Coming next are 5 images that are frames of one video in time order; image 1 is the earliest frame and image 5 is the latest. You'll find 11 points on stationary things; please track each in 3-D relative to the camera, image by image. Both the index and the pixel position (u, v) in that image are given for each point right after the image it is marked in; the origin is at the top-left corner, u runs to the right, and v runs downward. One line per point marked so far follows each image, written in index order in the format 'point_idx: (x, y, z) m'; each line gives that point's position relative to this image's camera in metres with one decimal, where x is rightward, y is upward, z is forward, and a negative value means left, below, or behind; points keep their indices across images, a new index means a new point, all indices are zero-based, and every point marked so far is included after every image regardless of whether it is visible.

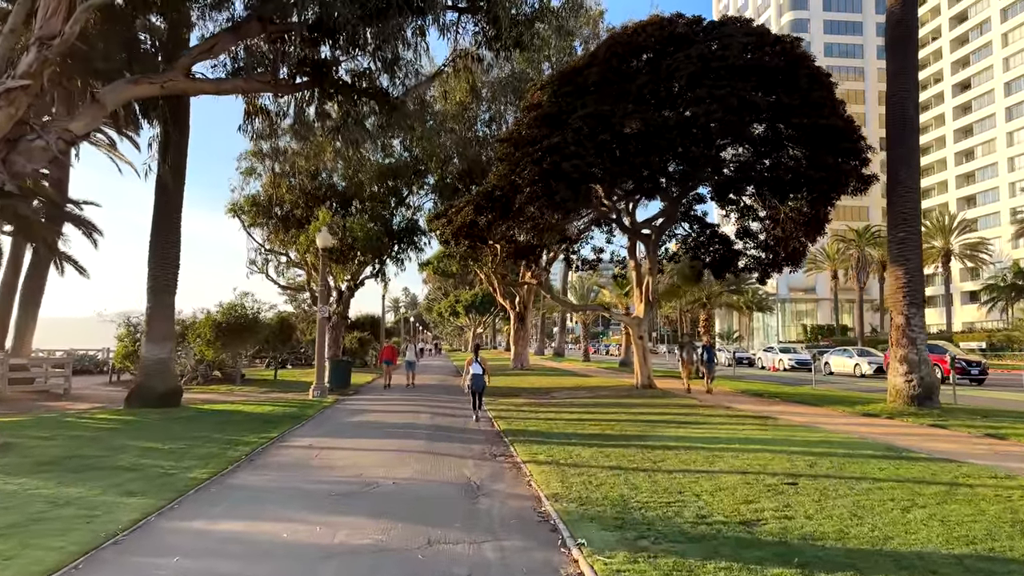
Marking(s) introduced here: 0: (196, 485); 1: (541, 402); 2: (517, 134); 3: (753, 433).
0: (-3.3, -2.1, +7.8) m
1: (+0.7, -2.6, +17.4) m
2: (+0.1, +3.7, +17.9) m
3: (+3.6, -2.2, +11.3) m
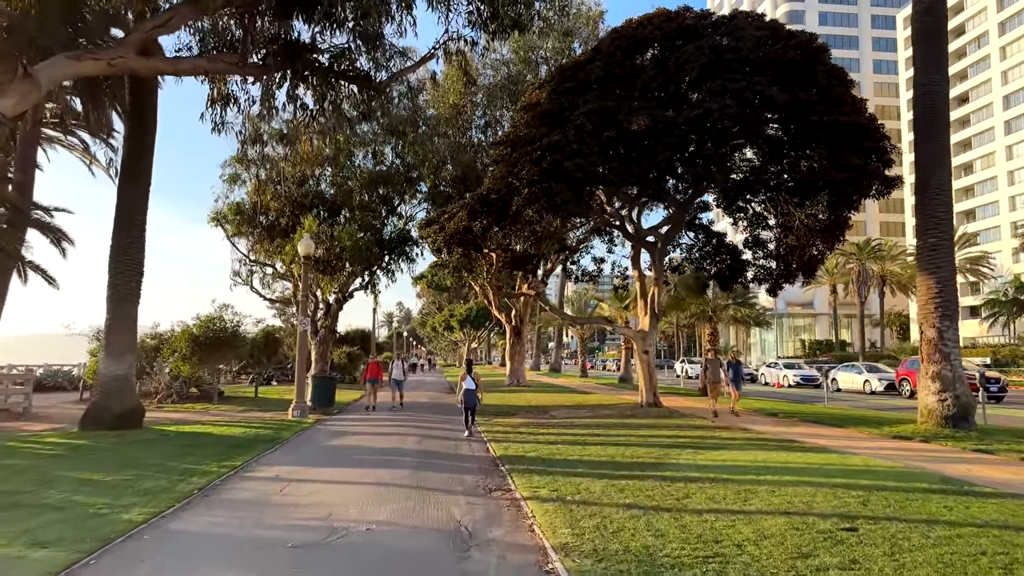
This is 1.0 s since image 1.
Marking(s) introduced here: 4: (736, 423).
0: (-3.3, -2.1, +6.4) m
1: (+0.6, -2.9, +16.0) m
2: (+0.1, +3.4, +16.7) m
3: (+3.6, -2.3, +10.0) m
4: (+4.5, -2.7, +14.9) m
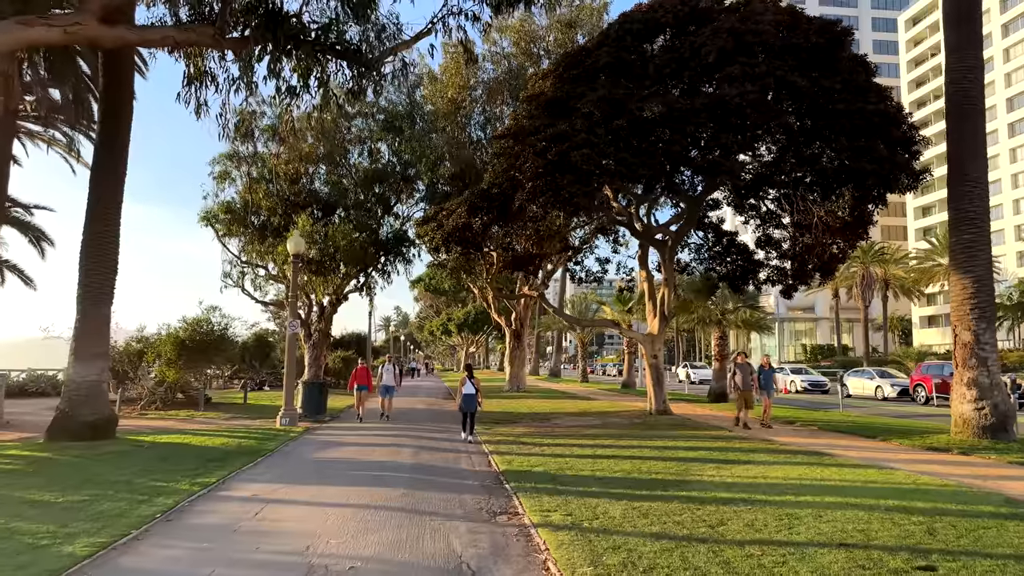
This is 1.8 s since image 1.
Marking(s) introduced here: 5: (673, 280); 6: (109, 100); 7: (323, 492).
0: (-3.2, -2.0, +5.4) m
1: (+0.6, -2.9, +15.0) m
2: (+0.1, +3.4, +15.7) m
3: (+3.7, -2.3, +9.0) m
4: (+4.5, -2.7, +13.9) m
5: (+3.9, +0.2, +18.0) m
6: (-6.9, +3.3, +12.9) m
7: (-2.1, -2.3, +8.3) m
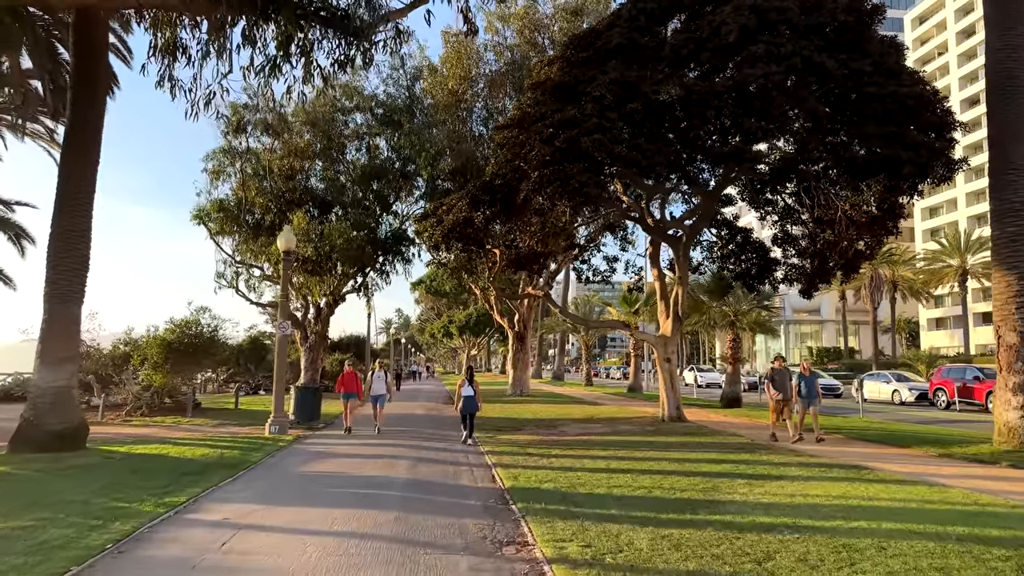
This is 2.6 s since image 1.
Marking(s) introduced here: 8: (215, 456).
0: (-3.2, -2.0, +4.4) m
1: (+0.7, -2.9, +14.0) m
2: (+0.2, +3.5, +14.7) m
3: (+3.7, -2.2, +8.0) m
4: (+4.6, -2.7, +12.9) m
5: (+4.0, +0.2, +17.0) m
6: (-6.8, +3.4, +11.9) m
7: (-2.0, -2.2, +7.3) m
8: (-4.7, -2.7, +11.9) m
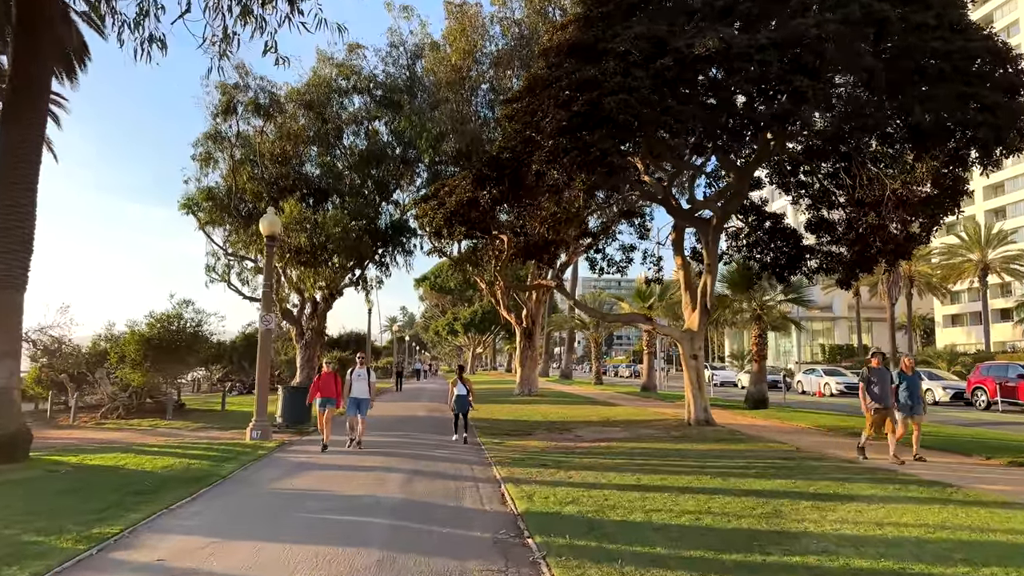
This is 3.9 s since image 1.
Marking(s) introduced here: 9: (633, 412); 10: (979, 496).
0: (-3.1, -1.8, +2.8) m
1: (+0.9, -2.6, +12.4) m
2: (+0.4, +3.7, +13.1) m
3: (+3.9, -2.0, +6.3) m
4: (+4.8, -2.5, +11.2) m
5: (+4.2, +0.4, +15.3) m
6: (-6.7, +3.6, +10.3) m
7: (-1.9, -2.0, +5.7) m
8: (-4.6, -2.5, +10.3) m
9: (+3.1, -3.2, +19.4) m
10: (+4.8, -2.1, +7.7) m
